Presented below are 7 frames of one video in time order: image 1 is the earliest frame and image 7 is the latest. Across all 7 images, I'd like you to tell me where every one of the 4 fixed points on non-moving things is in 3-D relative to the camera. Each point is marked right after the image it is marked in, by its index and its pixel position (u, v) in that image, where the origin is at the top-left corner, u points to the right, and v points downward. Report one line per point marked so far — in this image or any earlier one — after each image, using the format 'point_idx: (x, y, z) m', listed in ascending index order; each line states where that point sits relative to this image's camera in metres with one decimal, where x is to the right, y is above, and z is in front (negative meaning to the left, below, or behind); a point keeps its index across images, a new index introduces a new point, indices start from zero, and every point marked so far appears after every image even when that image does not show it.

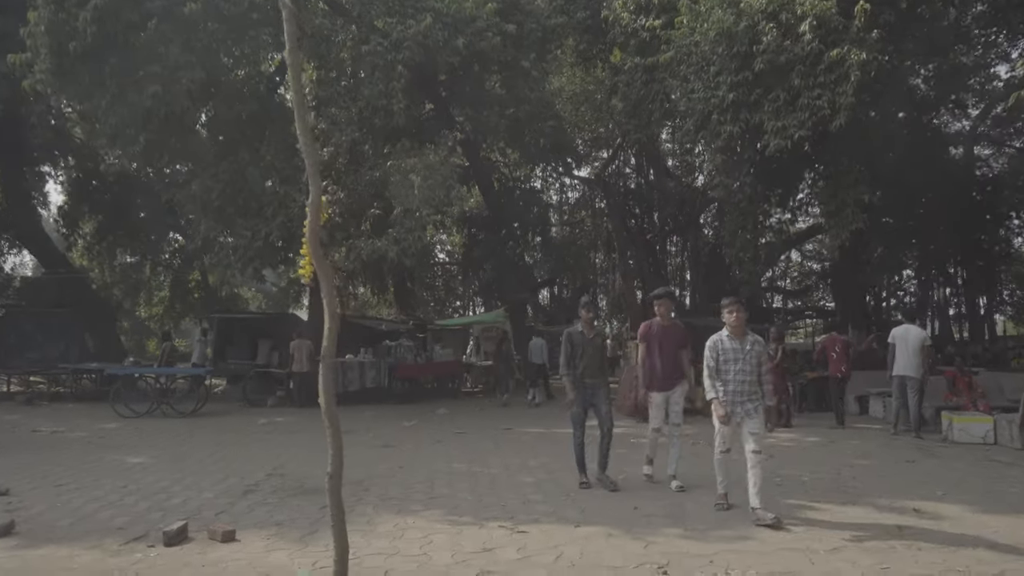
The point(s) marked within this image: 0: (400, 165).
0: (-2.3, +2.5, +14.6) m
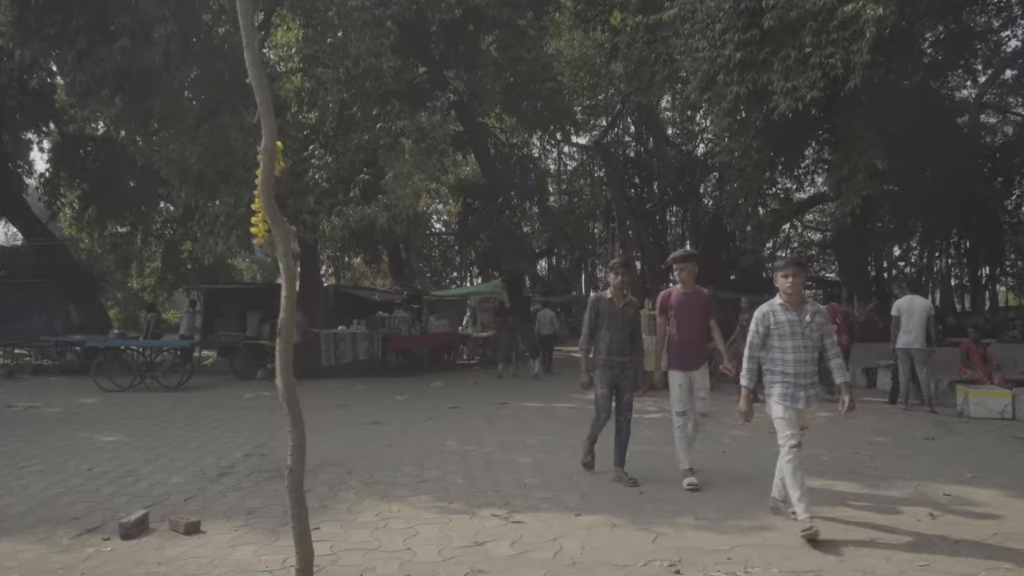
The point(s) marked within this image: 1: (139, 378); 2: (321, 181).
0: (-2.4, +3.1, +13.9) m
1: (-7.7, -1.8, +14.5) m
2: (-3.8, +2.1, +13.8) m
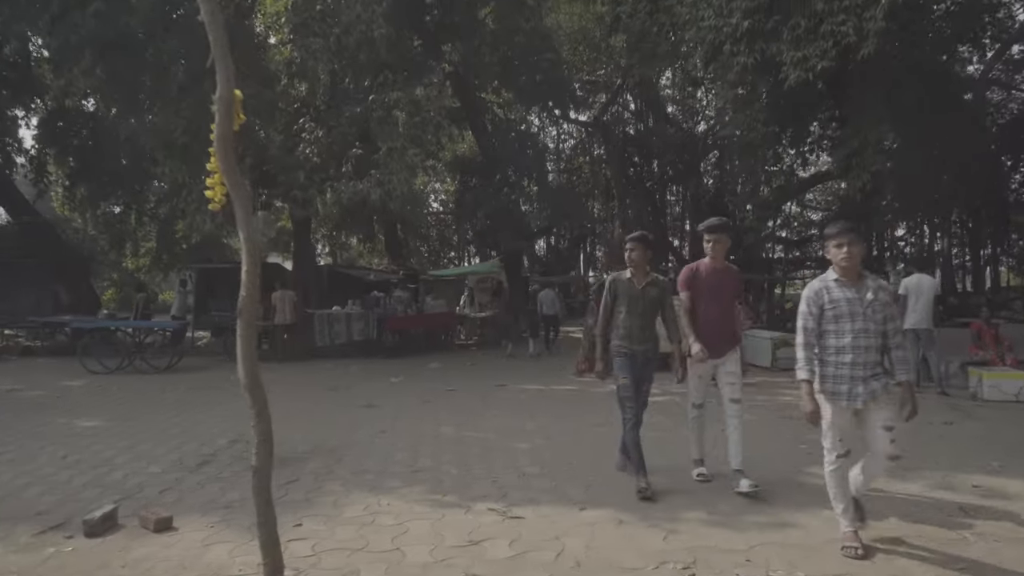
0: (-2.4, +3.5, +13.3) m
1: (-7.7, -1.4, +14.1) m
2: (-3.8, +2.5, +13.3) m
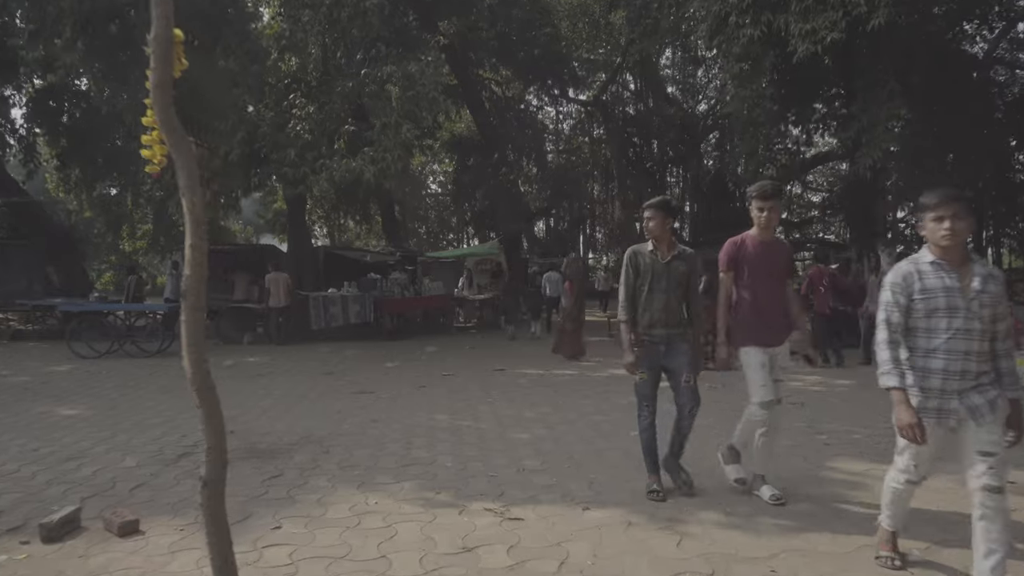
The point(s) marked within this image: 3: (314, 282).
0: (-2.5, +3.9, +12.8) m
1: (-7.8, -1.1, +13.7) m
2: (-3.8, +2.8, +12.8) m
3: (-5.2, +0.1, +18.4) m
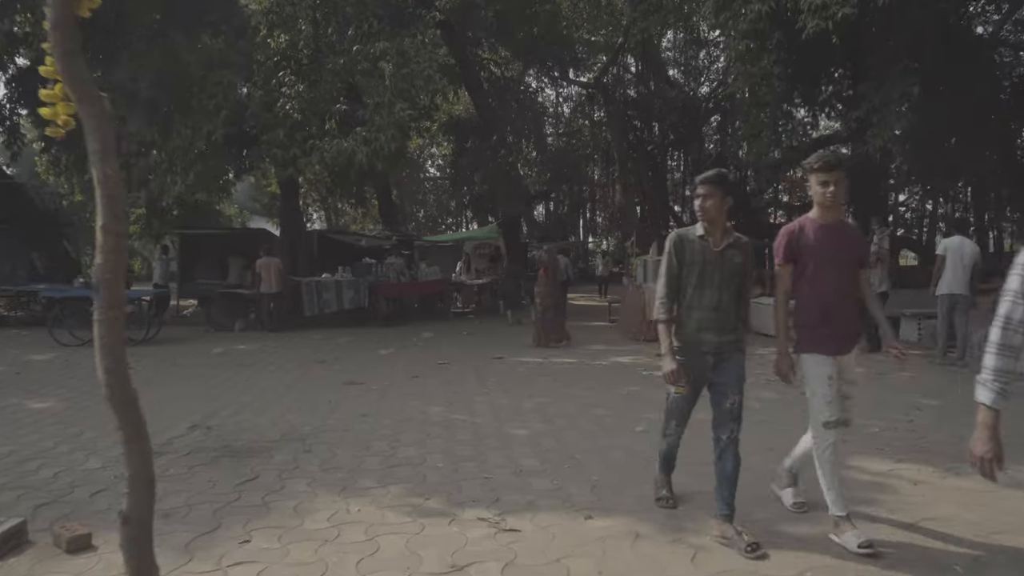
0: (-2.5, +4.1, +12.3) m
1: (-7.8, -0.8, +13.3) m
2: (-3.9, +3.1, +12.3) m
3: (-5.2, +0.5, +18.0) m
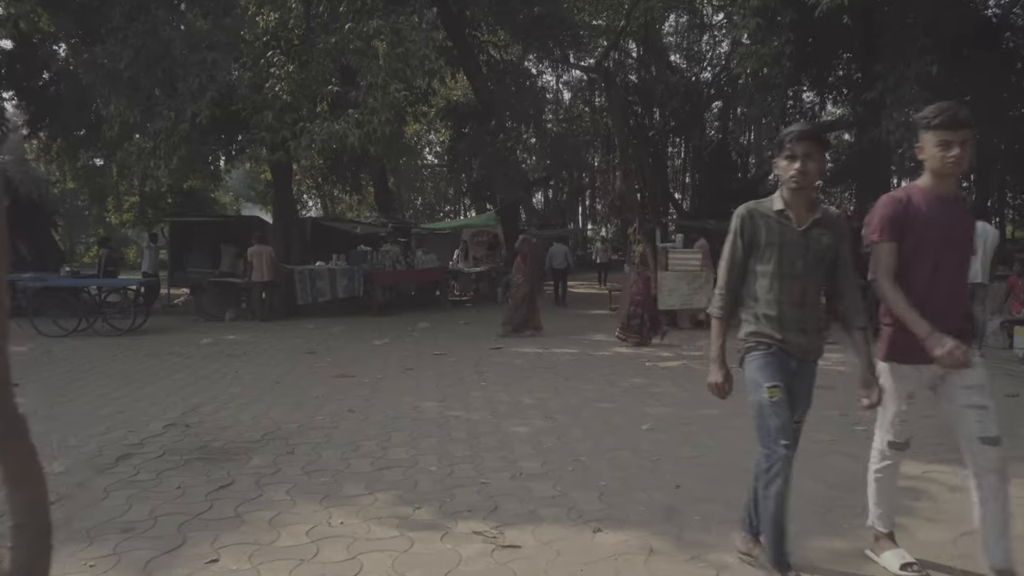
0: (-2.5, +4.3, +11.8) m
1: (-7.8, -0.6, +12.9) m
2: (-3.9, +3.3, +11.8) m
3: (-5.3, +0.8, +17.5) m
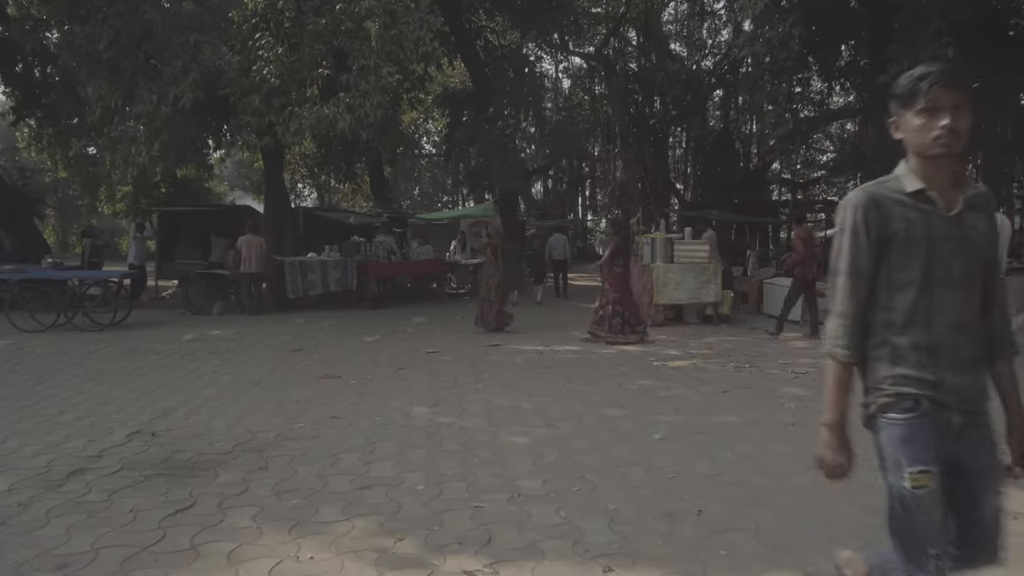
0: (-2.5, +4.4, +11.2) m
1: (-7.8, -0.5, +12.3) m
2: (-3.9, +3.4, +11.2) m
3: (-5.3, +1.0, +17.0) m
